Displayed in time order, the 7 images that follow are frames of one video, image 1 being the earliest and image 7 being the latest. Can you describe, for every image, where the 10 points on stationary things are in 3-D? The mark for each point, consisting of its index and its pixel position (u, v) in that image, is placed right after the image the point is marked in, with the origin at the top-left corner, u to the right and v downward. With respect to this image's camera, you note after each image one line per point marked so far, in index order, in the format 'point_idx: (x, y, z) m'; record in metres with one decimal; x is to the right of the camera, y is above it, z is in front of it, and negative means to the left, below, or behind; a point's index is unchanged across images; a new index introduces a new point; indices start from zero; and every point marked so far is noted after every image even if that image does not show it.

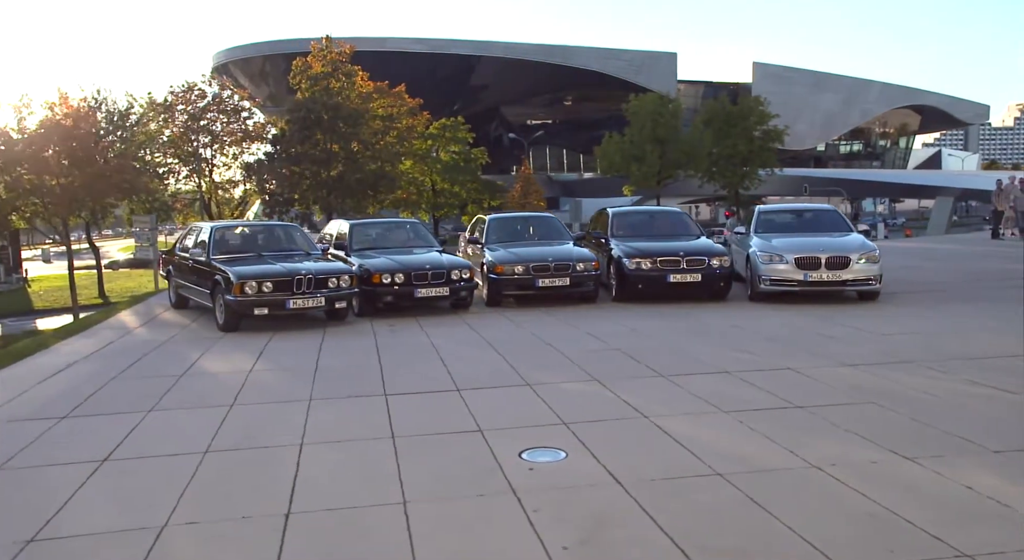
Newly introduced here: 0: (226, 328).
0: (-3.9, -0.7, +10.3) m
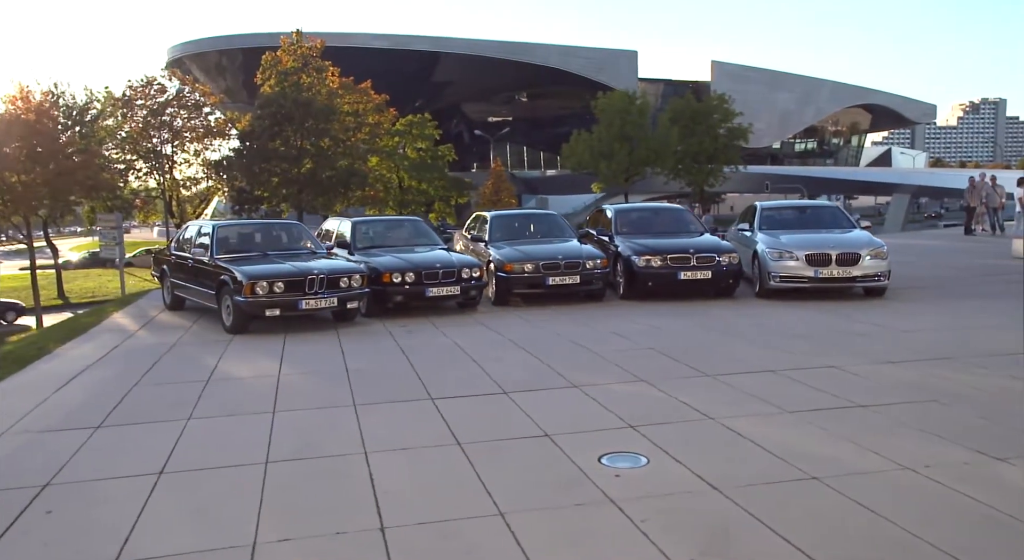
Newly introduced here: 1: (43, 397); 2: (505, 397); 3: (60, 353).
0: (-3.6, -0.7, +10.0) m
1: (-4.1, -1.0, +6.7) m
2: (-0.1, -1.0, +6.3) m
3: (-5.3, -0.9, +8.9) m
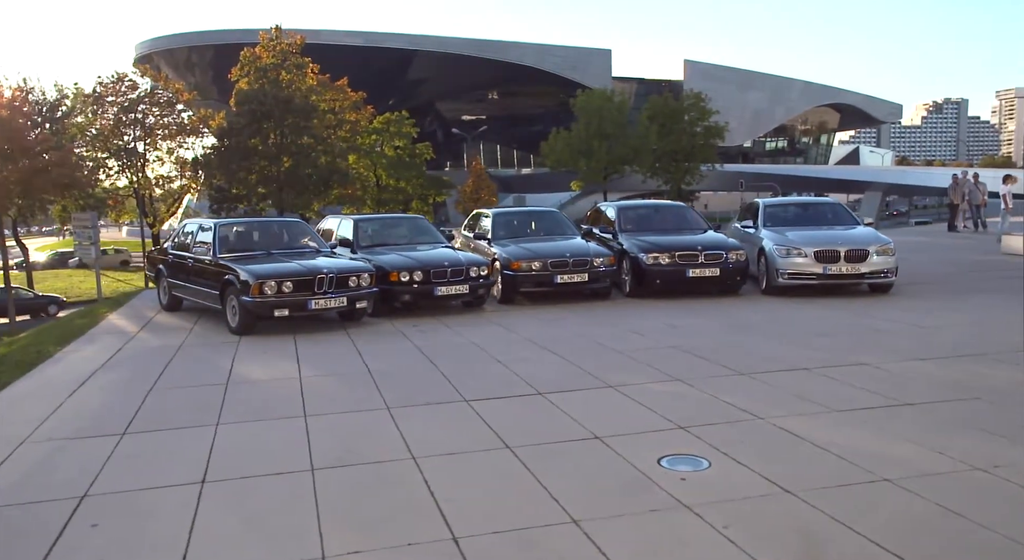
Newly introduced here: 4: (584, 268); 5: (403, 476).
0: (-3.4, -0.7, +9.7) m
1: (-3.8, -1.0, +6.4) m
2: (+0.2, -1.0, +6.1) m
3: (-5.1, -0.9, +8.6) m
4: (+1.2, +0.2, +12.0) m
5: (-0.6, -1.2, +4.5) m
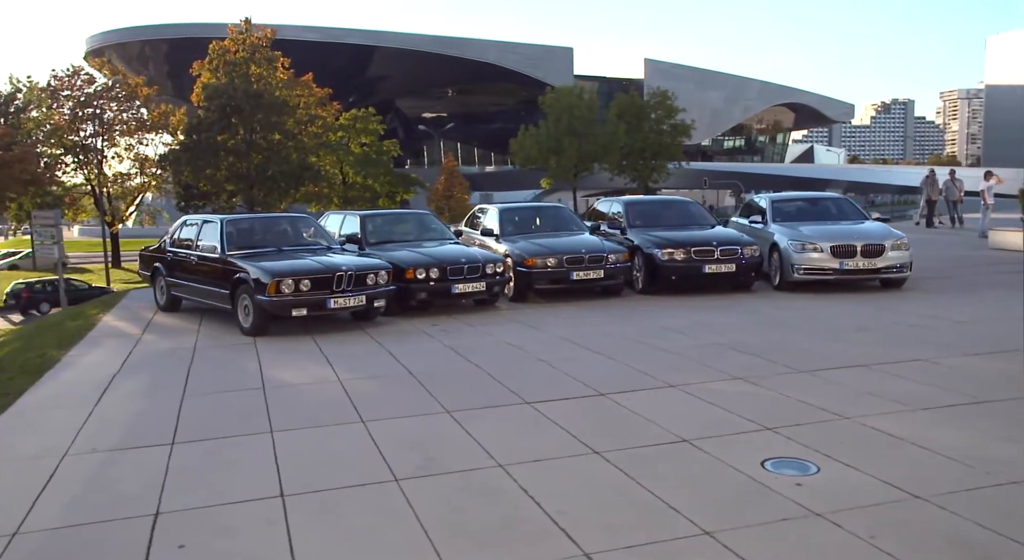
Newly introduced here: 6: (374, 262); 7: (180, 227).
0: (-3.1, -0.6, +9.3) m
1: (-3.3, -1.0, +6.0) m
2: (+0.7, -0.9, +5.9) m
3: (-4.7, -0.8, +8.1) m
4: (+1.4, +0.2, +11.8) m
5: (-0.1, -1.1, +4.2) m
6: (-1.8, +0.2, +9.9) m
7: (-5.0, +0.8, +11.6) m
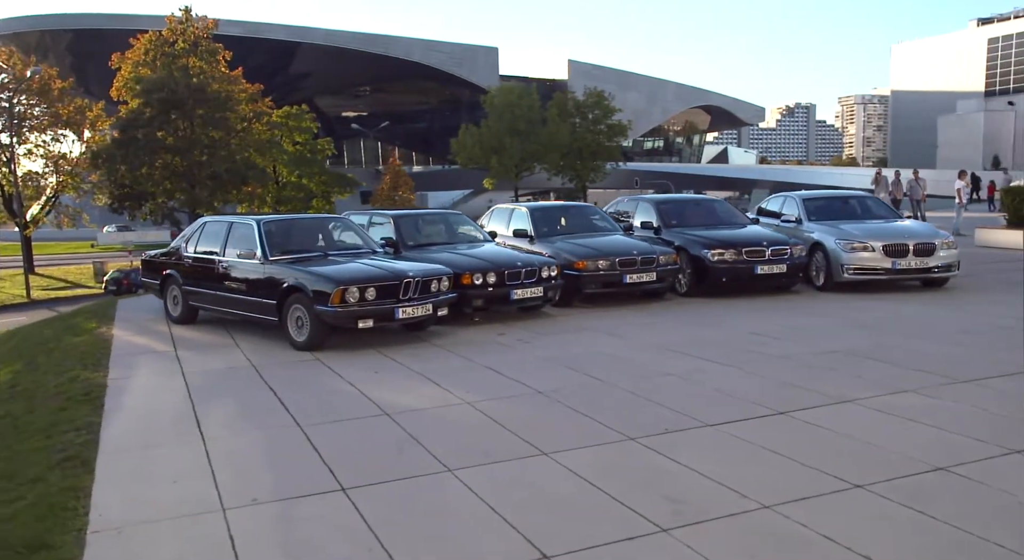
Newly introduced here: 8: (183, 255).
0: (-2.2, -0.7, +8.3) m
1: (-2.1, -1.1, +5.0) m
2: (+2.0, -1.0, +5.3) m
3: (-3.6, -1.0, +7.0) m
4: (+2.1, +0.2, +11.3) m
5: (+1.3, -1.2, +3.6) m
6: (-0.9, +0.2, +9.1) m
7: (-4.3, +0.7, +10.5) m
8: (-4.5, +0.3, +10.5) m
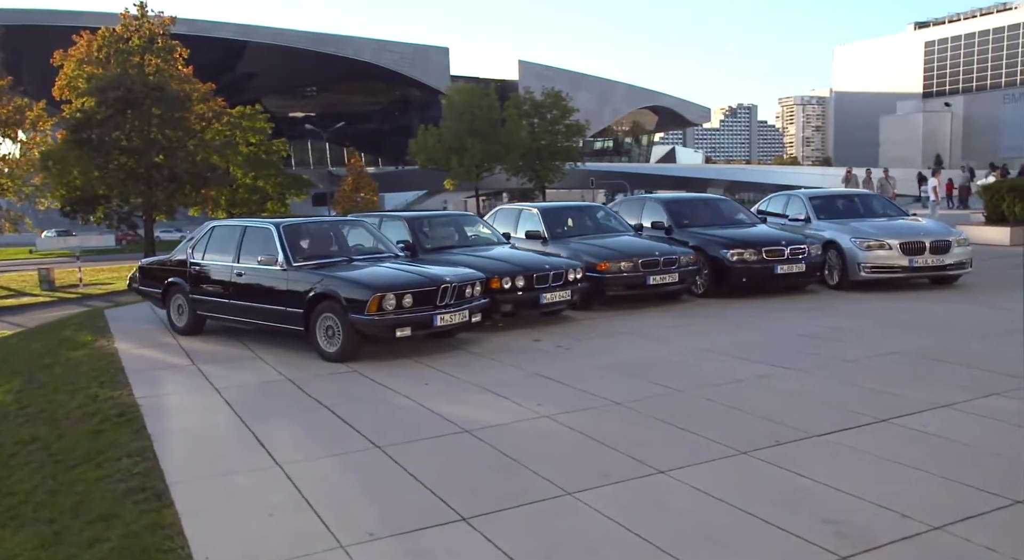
0: (-1.7, -0.8, +7.9) m
1: (-1.4, -1.2, +4.6) m
2: (+2.6, -1.0, +5.1) m
3: (-3.1, -1.0, +6.5) m
4: (+2.3, +0.2, +11.1) m
5: (+2.1, -1.2, +3.3) m
6: (-0.5, +0.1, +8.7) m
7: (-4.0, +0.6, +9.9) m
8: (-4.2, +0.2, +9.9) m
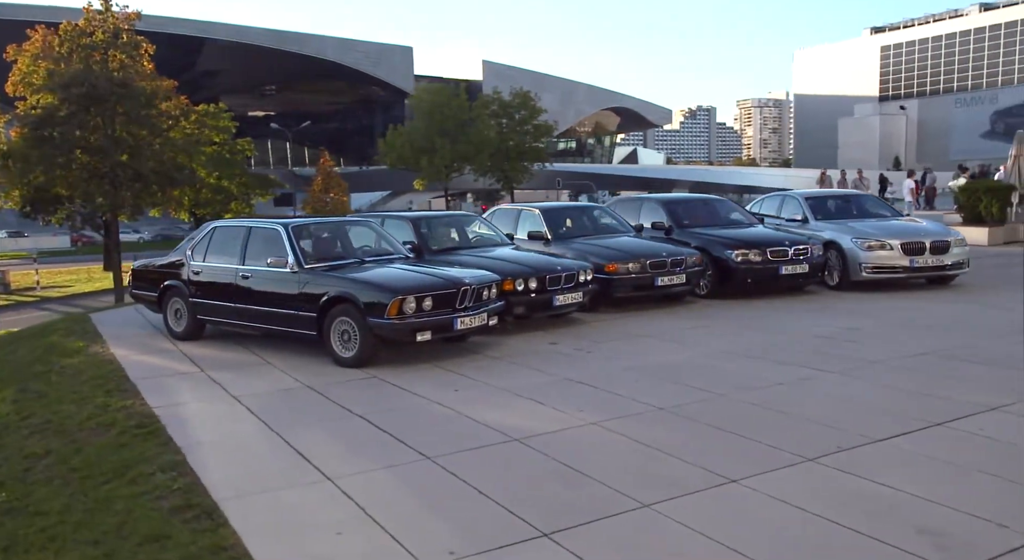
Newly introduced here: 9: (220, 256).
0: (-1.5, -0.8, +7.6) m
1: (-1.0, -1.2, +4.3) m
2: (+3.0, -1.0, +5.1) m
3: (-2.8, -1.1, +6.2) m
4: (+2.4, +0.2, +11.0) m
5: (+2.5, -1.2, +3.3) m
6: (-0.3, +0.1, +8.5) m
7: (-3.9, +0.6, +9.5) m
8: (-4.1, +0.2, +9.5) m
9: (-3.6, +0.3, +9.2) m
